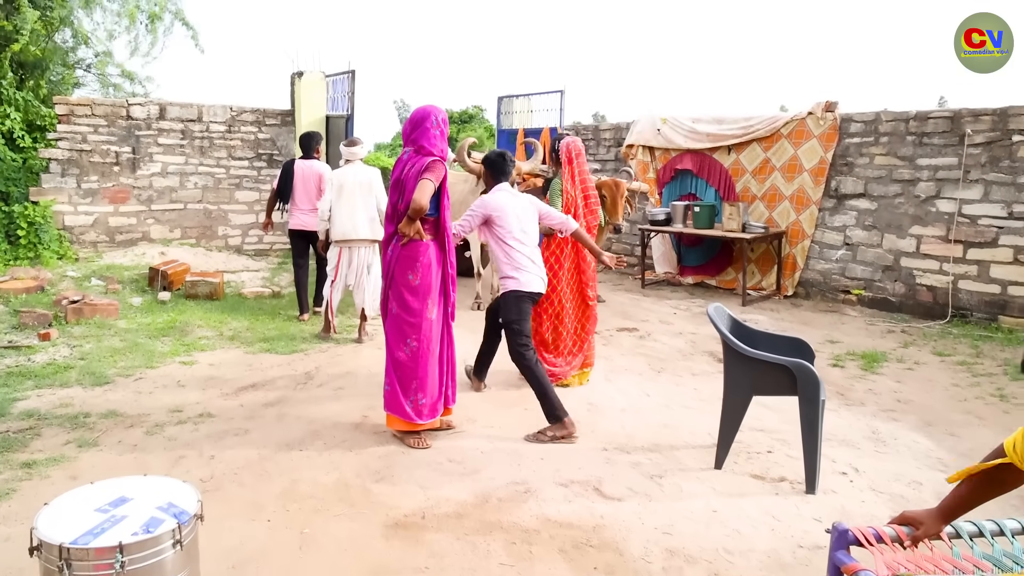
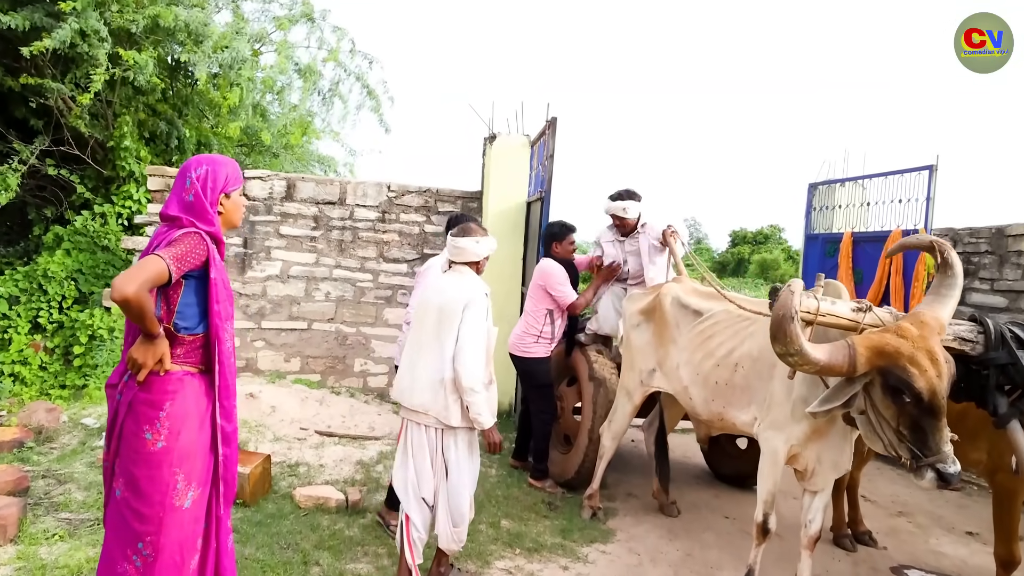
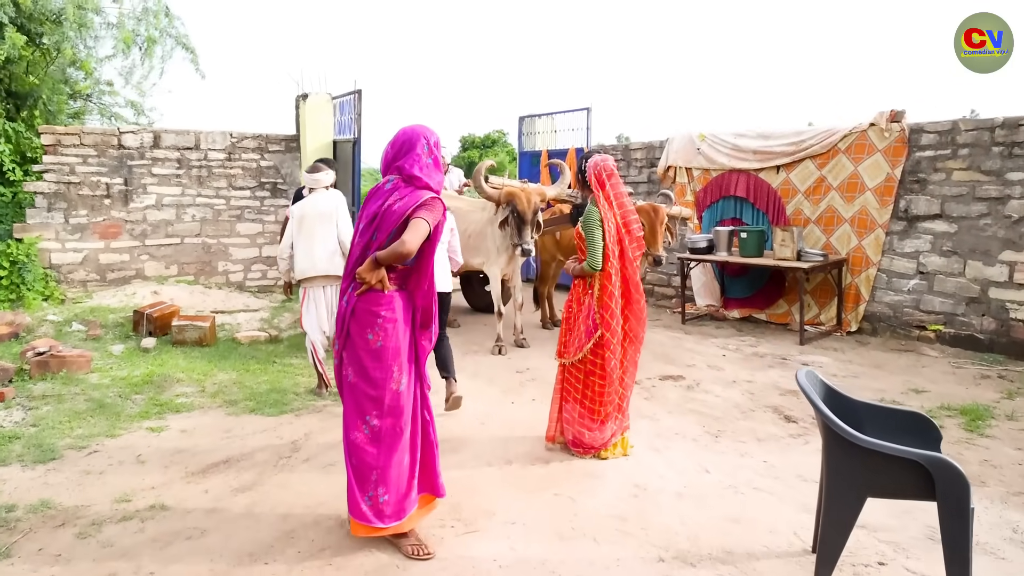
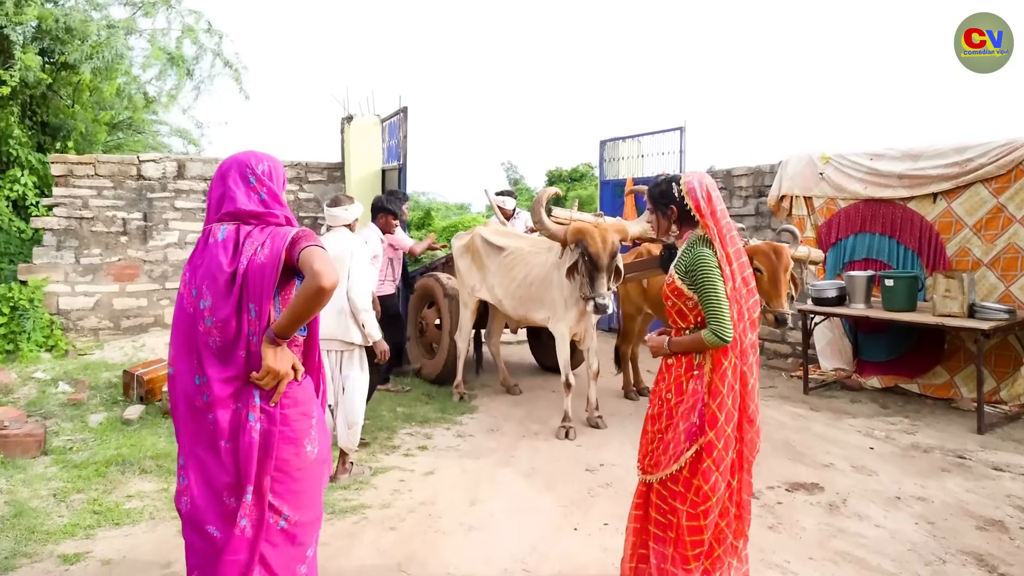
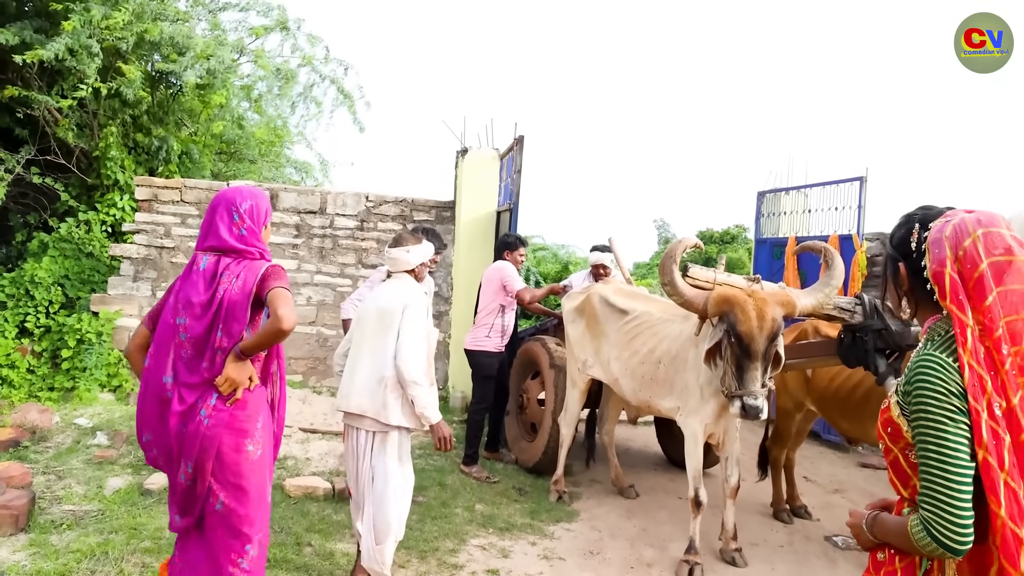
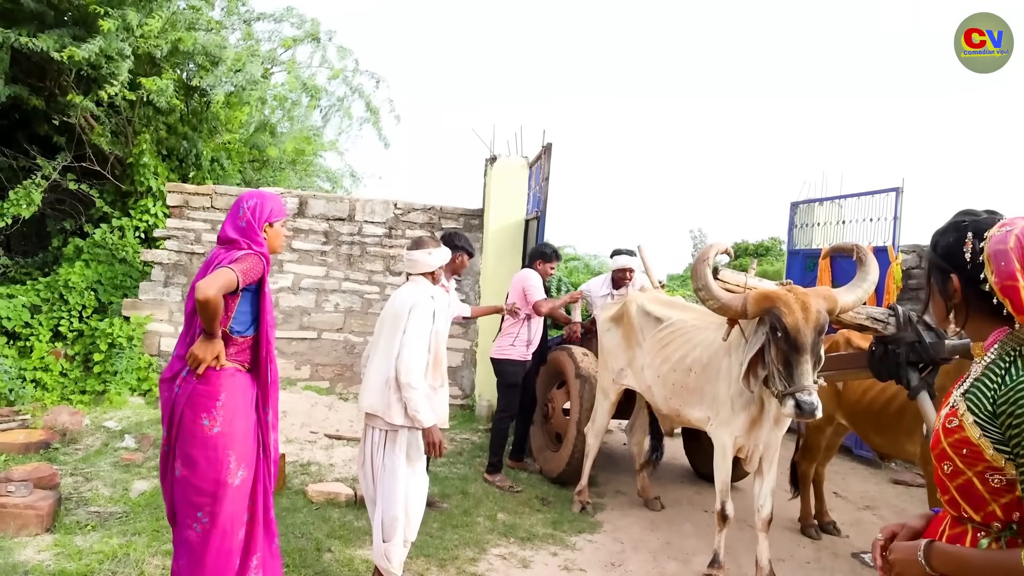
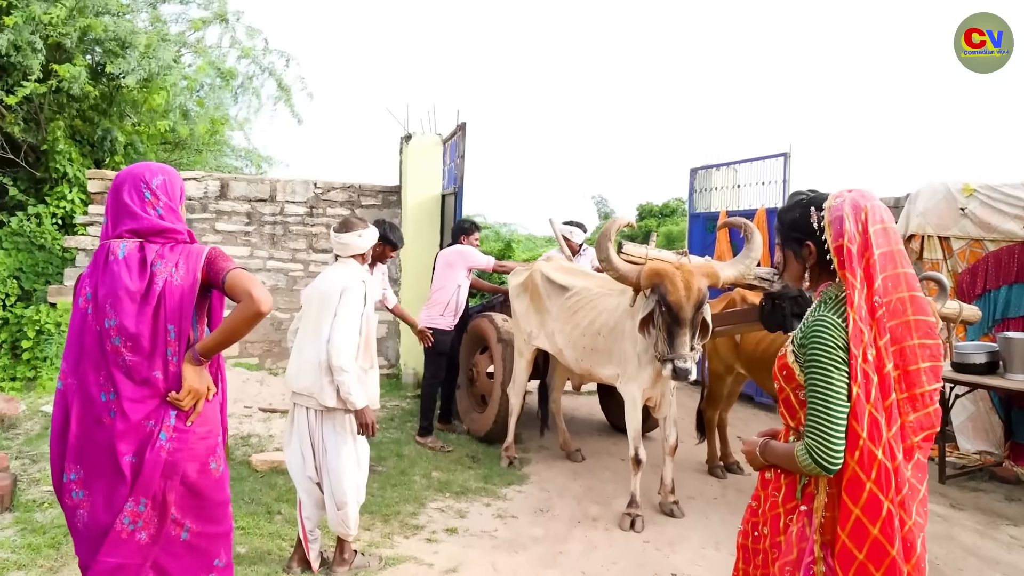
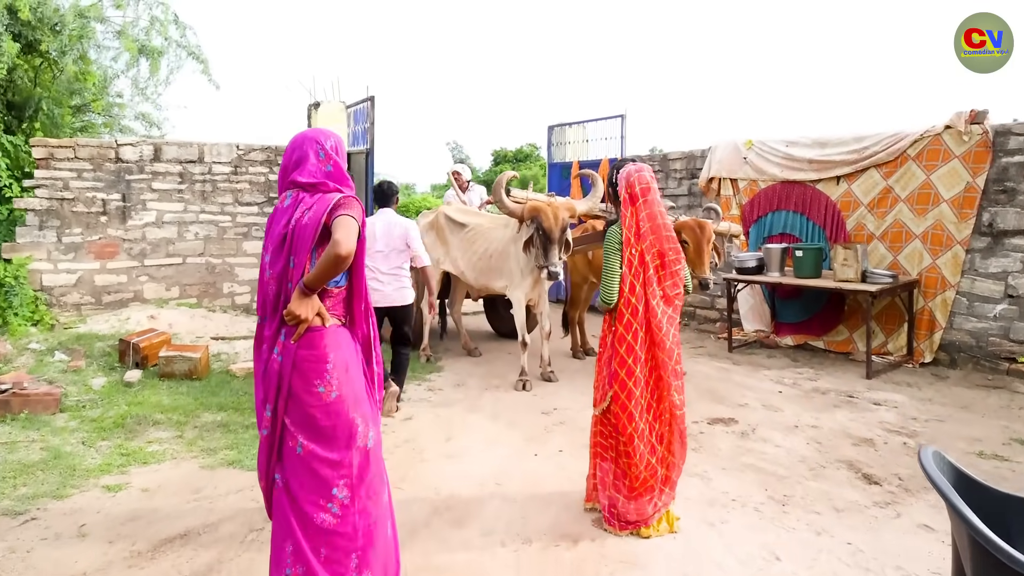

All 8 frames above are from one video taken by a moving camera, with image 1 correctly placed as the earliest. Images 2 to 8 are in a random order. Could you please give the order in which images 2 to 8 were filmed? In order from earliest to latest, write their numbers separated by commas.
3, 8, 4, 7, 5, 6, 2
